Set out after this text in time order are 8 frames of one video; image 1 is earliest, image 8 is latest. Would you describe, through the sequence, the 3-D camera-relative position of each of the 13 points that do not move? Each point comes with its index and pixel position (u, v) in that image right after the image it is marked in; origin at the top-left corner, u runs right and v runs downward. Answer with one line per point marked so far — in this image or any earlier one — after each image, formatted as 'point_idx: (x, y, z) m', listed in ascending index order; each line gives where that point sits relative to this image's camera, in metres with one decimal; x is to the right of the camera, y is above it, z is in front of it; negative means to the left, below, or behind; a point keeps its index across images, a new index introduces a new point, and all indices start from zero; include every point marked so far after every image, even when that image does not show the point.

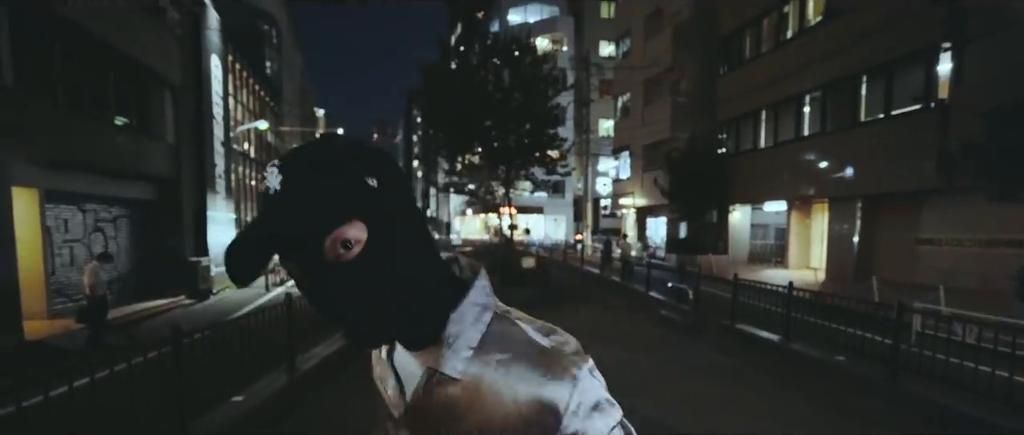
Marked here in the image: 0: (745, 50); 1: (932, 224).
0: (+8.2, +5.9, +18.0) m
1: (+9.0, -0.1, +10.8) m
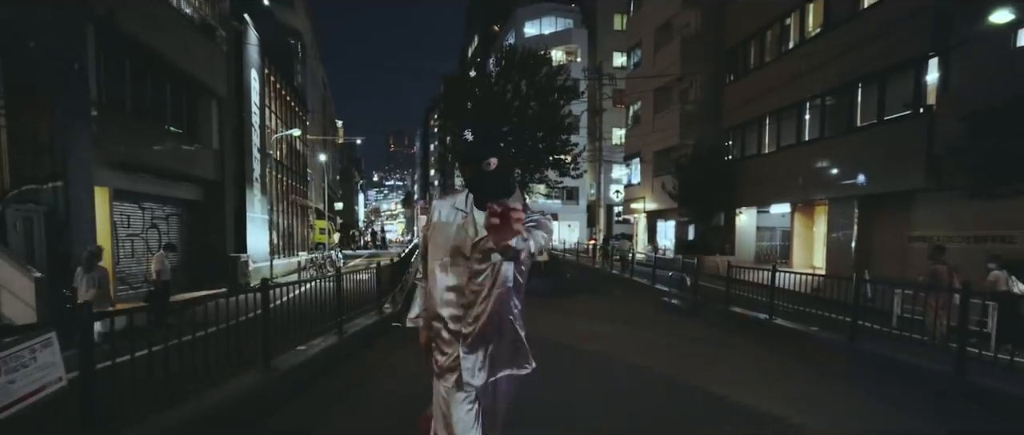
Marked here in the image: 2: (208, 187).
0: (+8.8, +5.8, +18.8) m
1: (+9.3, -0.1, +11.5) m
2: (-7.9, +0.8, +13.1) m
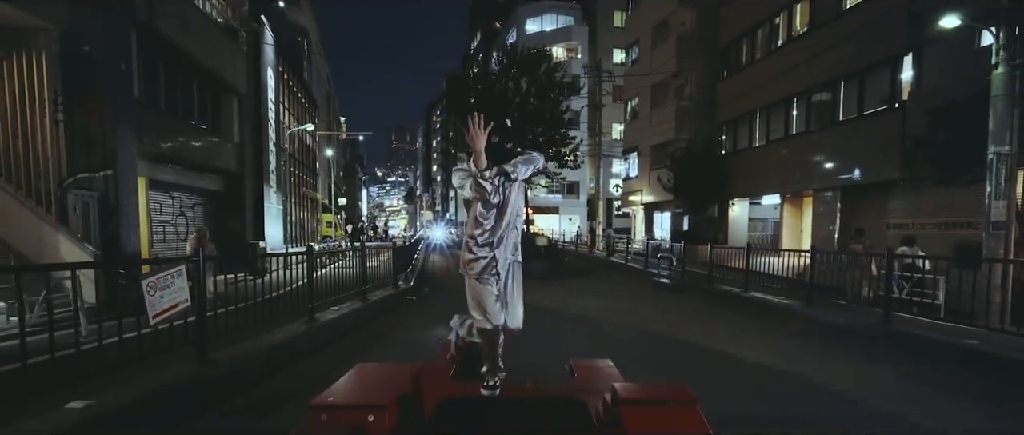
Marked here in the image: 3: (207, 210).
0: (+8.8, +6.2, +19.6) m
1: (+9.4, +0.2, +12.3) m
2: (-7.8, +1.1, +14.0) m
3: (-8.0, +0.2, +13.3) m
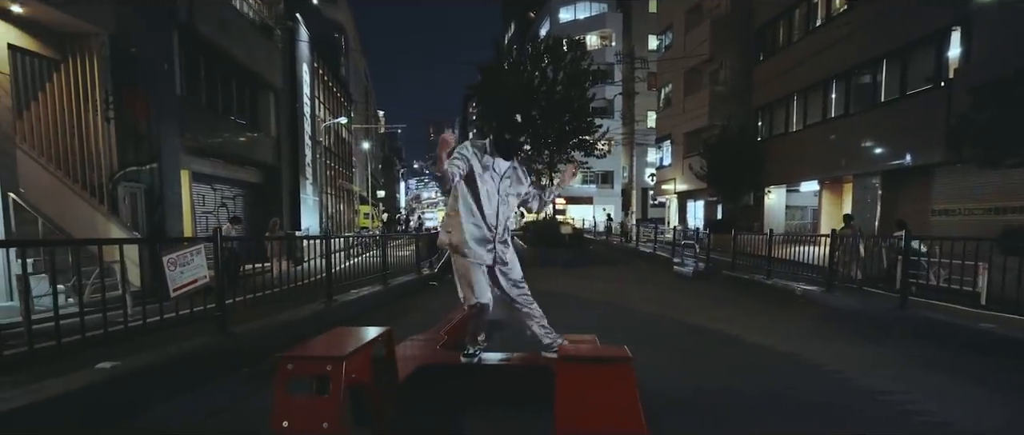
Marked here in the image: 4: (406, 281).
0: (+9.9, +6.6, +18.9) m
1: (+10.0, +0.5, +11.7) m
2: (-7.1, +1.3, +14.6) m
3: (-7.3, +0.4, +14.0) m
4: (-1.7, -1.0, +8.2) m
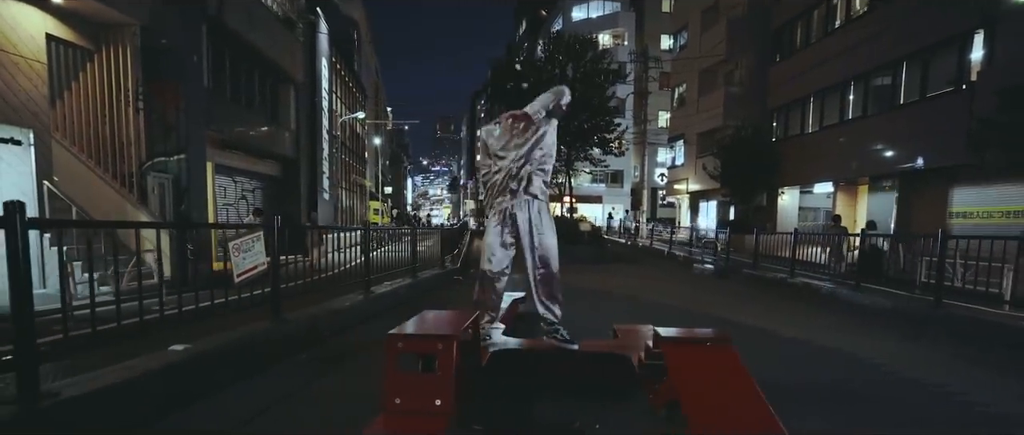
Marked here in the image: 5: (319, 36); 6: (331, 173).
0: (+10.5, +6.6, +18.9) m
1: (+10.4, +0.5, +11.7) m
2: (-6.6, +1.5, +14.8) m
3: (-6.8, +0.6, +14.1) m
4: (-1.3, -0.9, +8.3) m
5: (-6.0, +5.7, +15.8) m
6: (-6.3, +1.6, +17.7) m
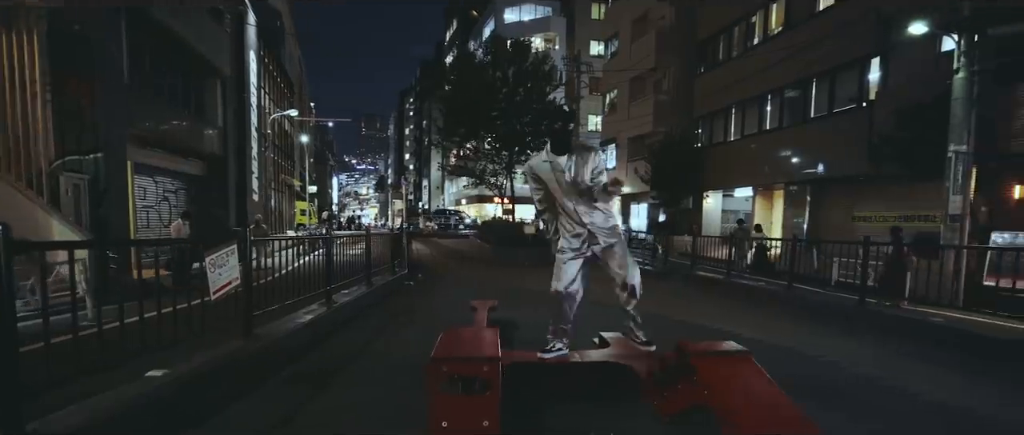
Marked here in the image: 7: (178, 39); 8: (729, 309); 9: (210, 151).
0: (+8.2, +6.5, +20.2) m
1: (+9.1, +0.4, +13.1) m
2: (-8.2, +1.5, +13.8) m
3: (-8.3, +0.6, +13.1) m
4: (-2.0, -1.0, +8.1) m
5: (-7.8, +5.6, +14.9) m
6: (-8.3, +1.5, +16.8) m
7: (-7.3, +3.9, +11.2) m
8: (+3.1, -1.3, +7.4) m
9: (-7.8, +1.7, +13.2) m
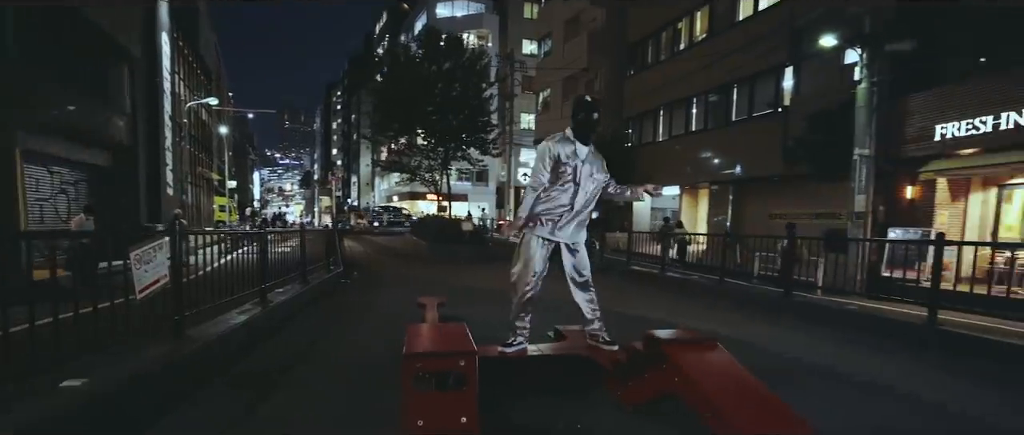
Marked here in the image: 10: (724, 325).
0: (+5.6, +6.6, +21.0) m
1: (+7.4, +0.4, +14.2) m
2: (-9.7, +1.6, +12.5) m
3: (-9.8, +0.7, +11.9) m
4: (-2.9, -0.9, +7.7) m
5: (-9.5, +5.7, +13.7) m
6: (-10.3, +1.6, +15.5) m
7: (-8.6, +4.0, +10.1) m
8: (+2.3, -1.3, +7.7) m
9: (-9.3, +1.8, +12.0) m
10: (+2.5, -1.3, +6.1) m
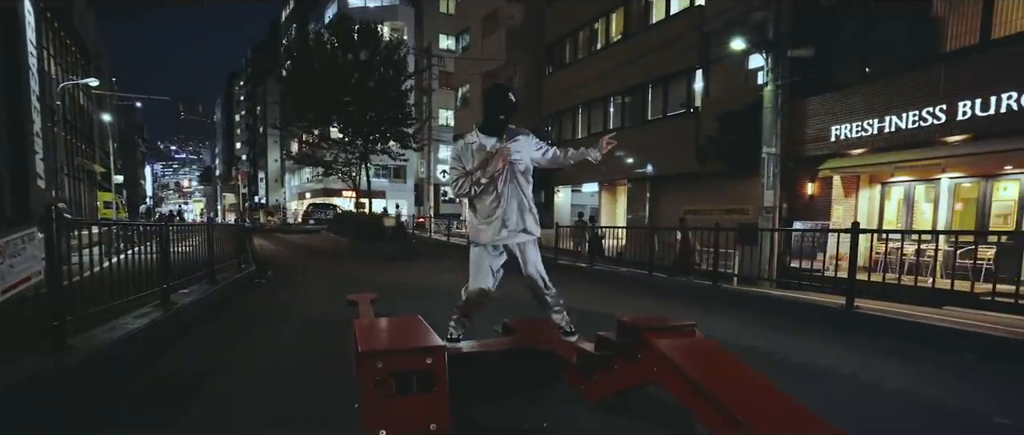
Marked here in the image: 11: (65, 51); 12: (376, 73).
0: (+2.5, +6.8, +21.5) m
1: (+5.3, +0.6, +15.0) m
2: (-11.4, +1.6, +10.7) m
3: (-11.3, +0.7, +10.0) m
4: (-3.9, -0.9, +7.0) m
5: (-11.3, +5.8, +11.8) m
6: (-12.4, +1.7, +13.5) m
7: (-9.9, +4.1, +8.4) m
8: (+1.3, -1.2, +7.8) m
9: (-10.9, +1.9, +10.2) m
10: (+1.7, -1.2, +6.2) m
11: (-16.4, +6.1, +18.9) m
12: (-4.8, +5.2, +18.0) m
